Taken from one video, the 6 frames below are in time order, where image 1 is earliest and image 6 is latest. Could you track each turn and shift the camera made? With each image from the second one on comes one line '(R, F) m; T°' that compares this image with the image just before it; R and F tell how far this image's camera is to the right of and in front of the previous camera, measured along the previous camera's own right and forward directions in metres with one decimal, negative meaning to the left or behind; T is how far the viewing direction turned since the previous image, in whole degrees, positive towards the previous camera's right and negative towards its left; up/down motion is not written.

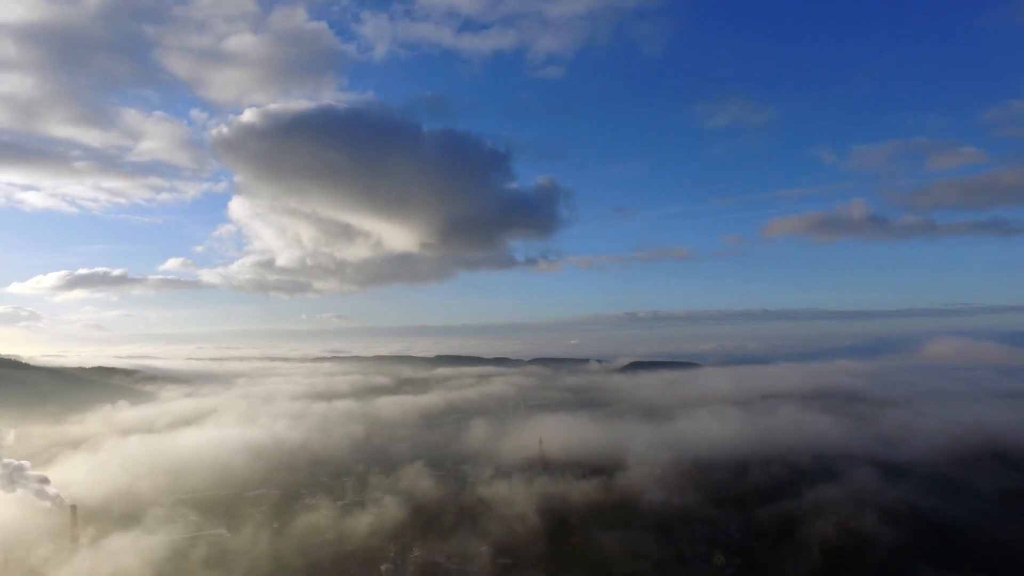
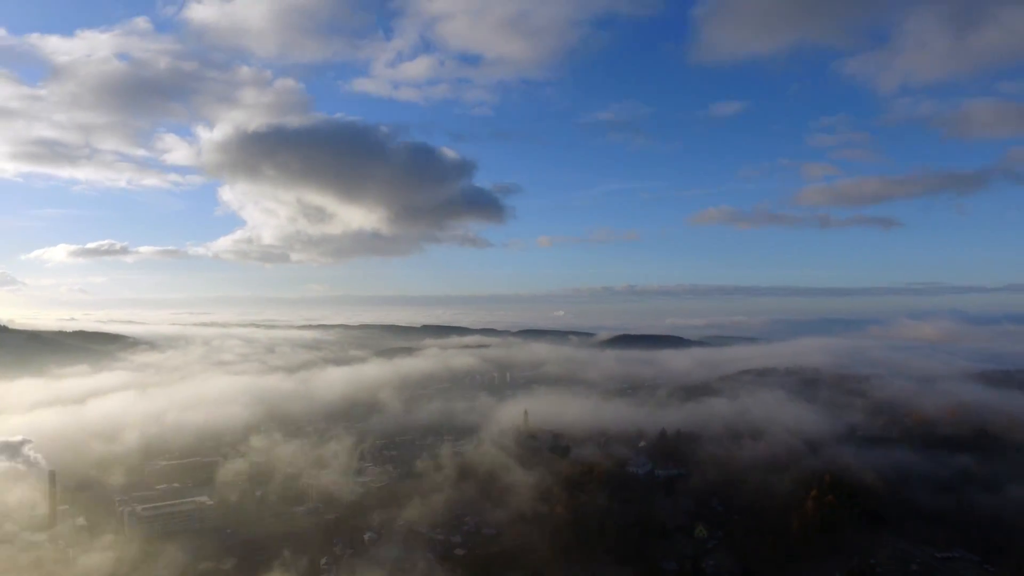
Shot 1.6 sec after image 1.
(+2.4, +0.8) m; 0°
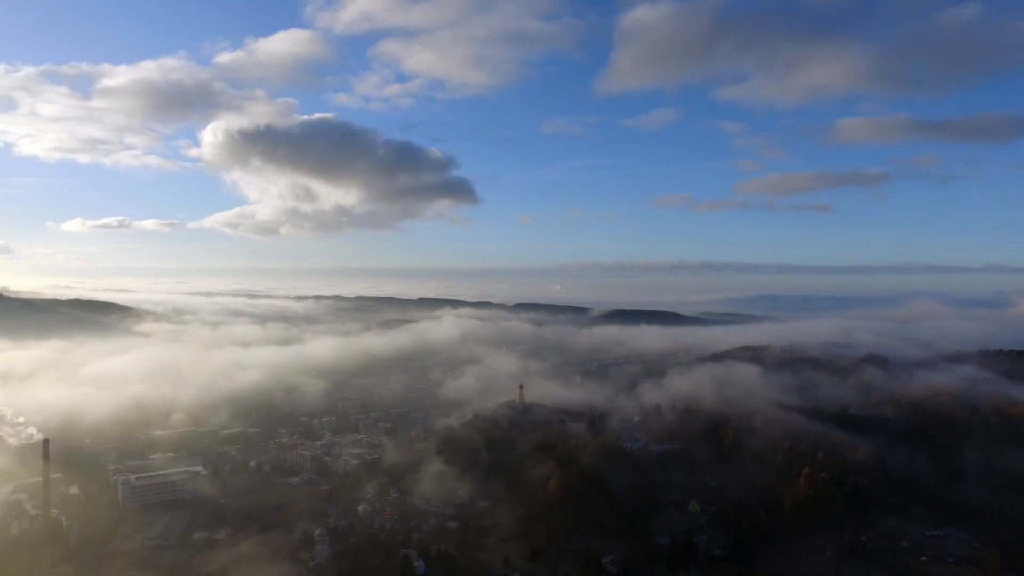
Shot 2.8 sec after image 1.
(0.0, +0.1) m; 0°
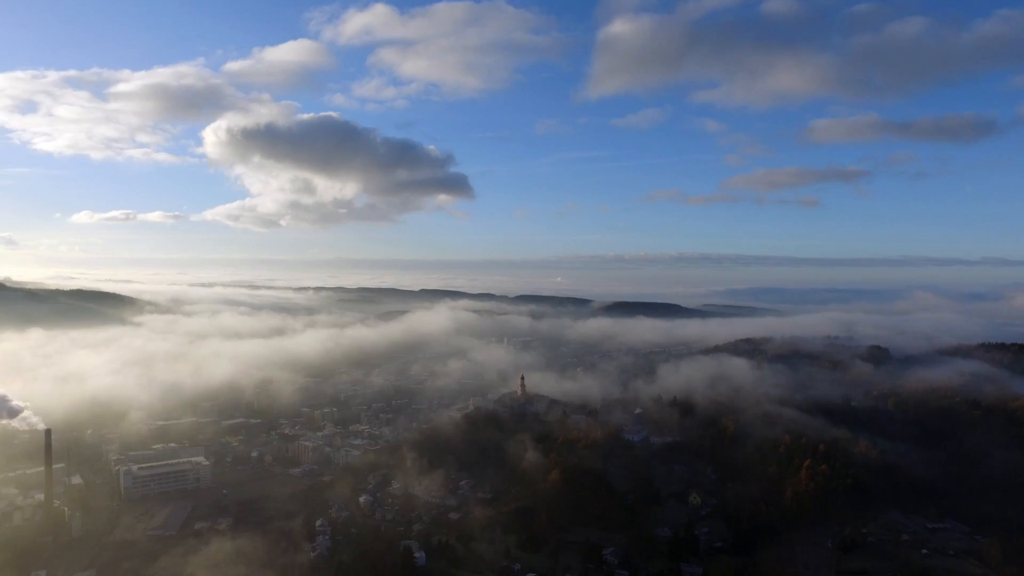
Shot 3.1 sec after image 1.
(+0.2, +1.0) m; -1°
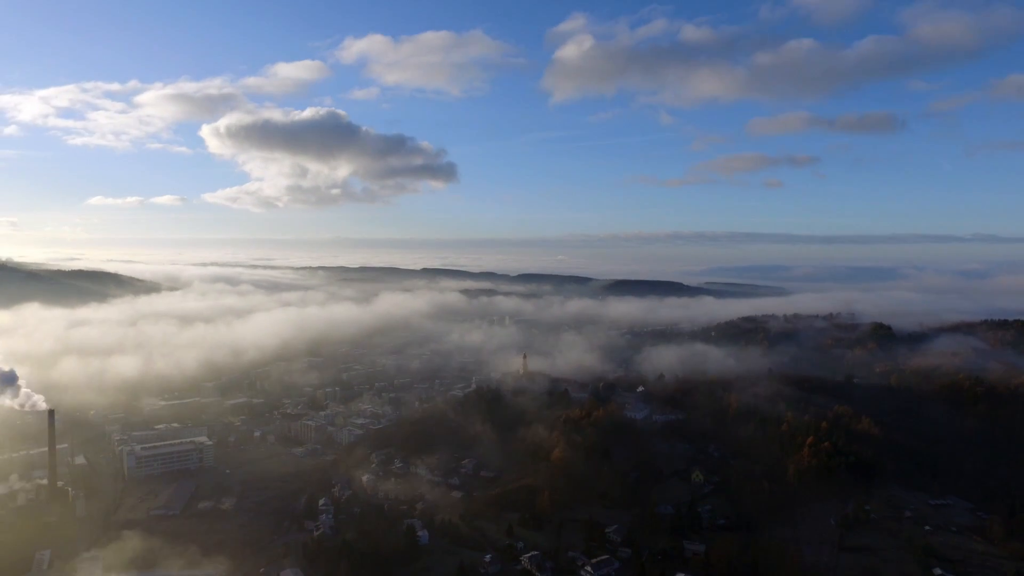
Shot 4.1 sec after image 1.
(0.0, +0.1) m; 0°
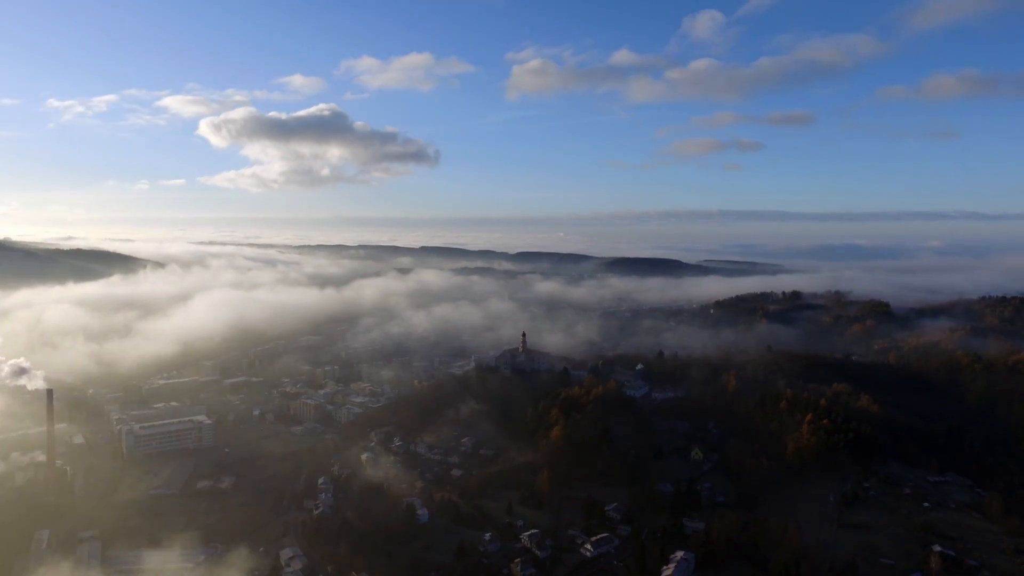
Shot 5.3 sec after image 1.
(0.0, +0.1) m; 0°
